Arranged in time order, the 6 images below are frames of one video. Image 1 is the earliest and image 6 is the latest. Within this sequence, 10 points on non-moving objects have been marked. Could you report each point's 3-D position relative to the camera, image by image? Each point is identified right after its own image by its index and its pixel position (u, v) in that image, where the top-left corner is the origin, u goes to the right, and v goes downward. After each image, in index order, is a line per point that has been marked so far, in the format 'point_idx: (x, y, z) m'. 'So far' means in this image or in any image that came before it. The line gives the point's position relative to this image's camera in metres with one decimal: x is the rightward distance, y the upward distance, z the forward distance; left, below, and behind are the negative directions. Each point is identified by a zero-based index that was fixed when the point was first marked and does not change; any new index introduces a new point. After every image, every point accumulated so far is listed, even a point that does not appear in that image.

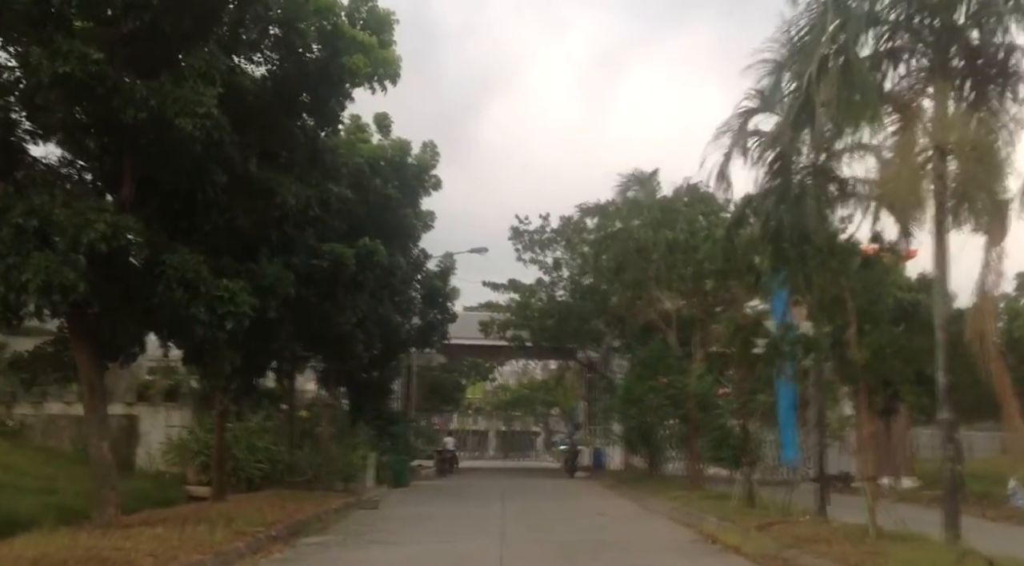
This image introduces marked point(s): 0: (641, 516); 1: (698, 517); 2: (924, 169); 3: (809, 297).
0: (+2.6, -4.7, +16.4) m
1: (+3.5, -4.3, +15.2) m
2: (+4.4, +1.2, +8.9) m
3: (+4.1, -0.2, +11.4) m
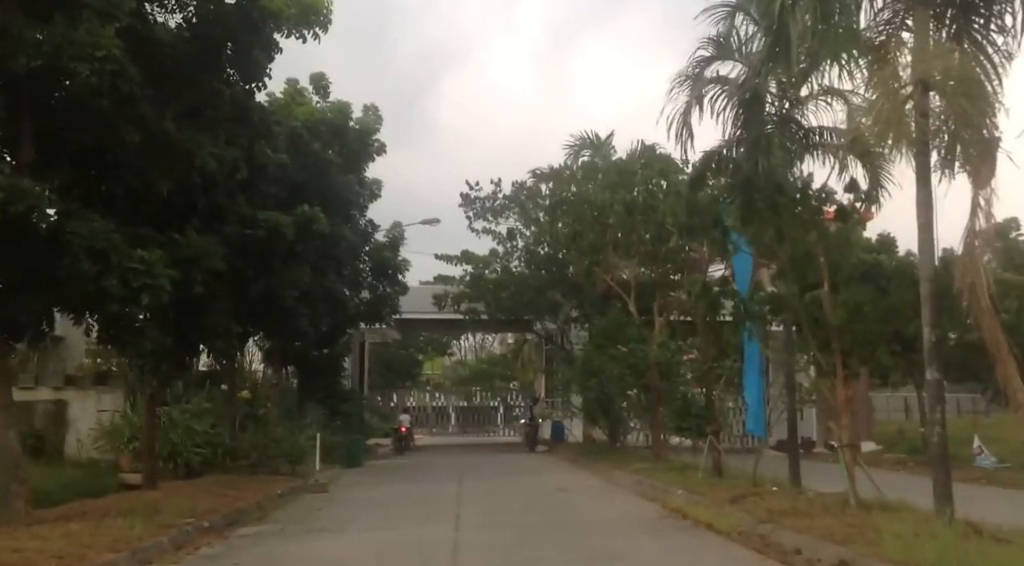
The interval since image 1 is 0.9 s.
0: (+1.8, -4.0, +15.7) m
1: (+2.7, -3.7, +14.5) m
2: (+3.9, +1.7, +8.1) m
3: (+3.5, +0.4, +10.6) m
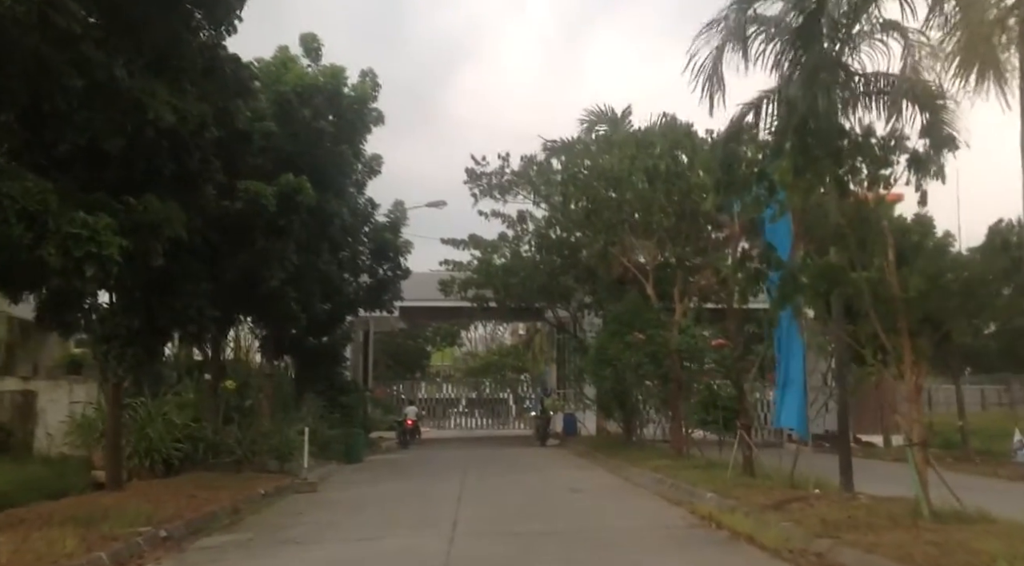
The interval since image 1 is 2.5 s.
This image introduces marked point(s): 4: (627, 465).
0: (+1.9, -3.6, +14.1) m
1: (+2.8, -3.3, +12.9) m
2: (+3.9, +2.1, +6.4) m
3: (+3.5, +0.7, +8.9) m
4: (+2.6, -4.2, +18.8) m
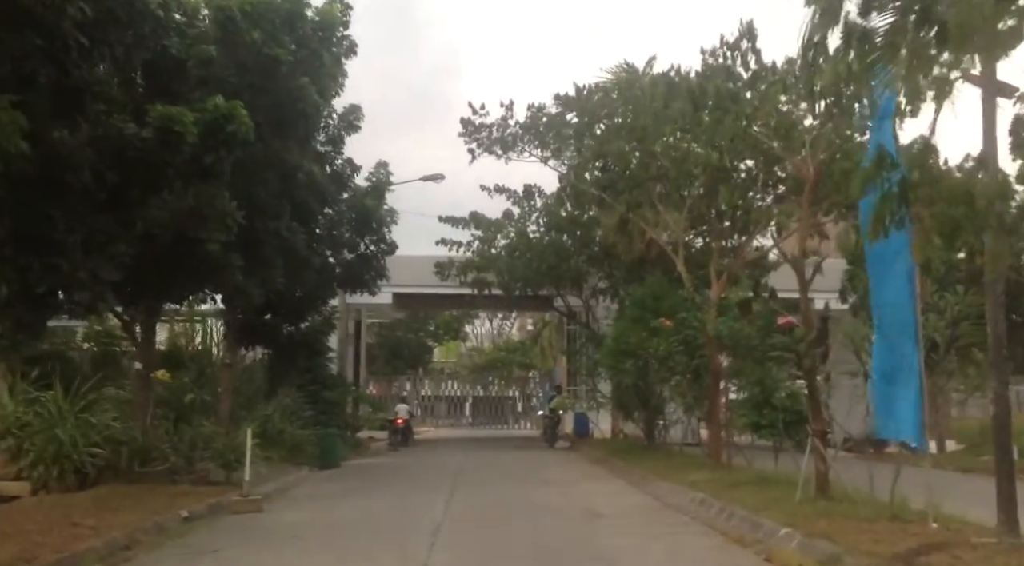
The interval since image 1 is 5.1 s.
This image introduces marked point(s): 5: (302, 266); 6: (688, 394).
0: (+1.9, -3.1, +10.6) m
1: (+2.7, -2.8, +9.4) m
2: (+3.8, +2.6, +2.9) m
3: (+3.4, +1.2, +5.4) m
4: (+2.6, -3.6, +15.4) m
5: (-4.6, +0.3, +18.1) m
6: (+3.7, -2.3, +17.3) m
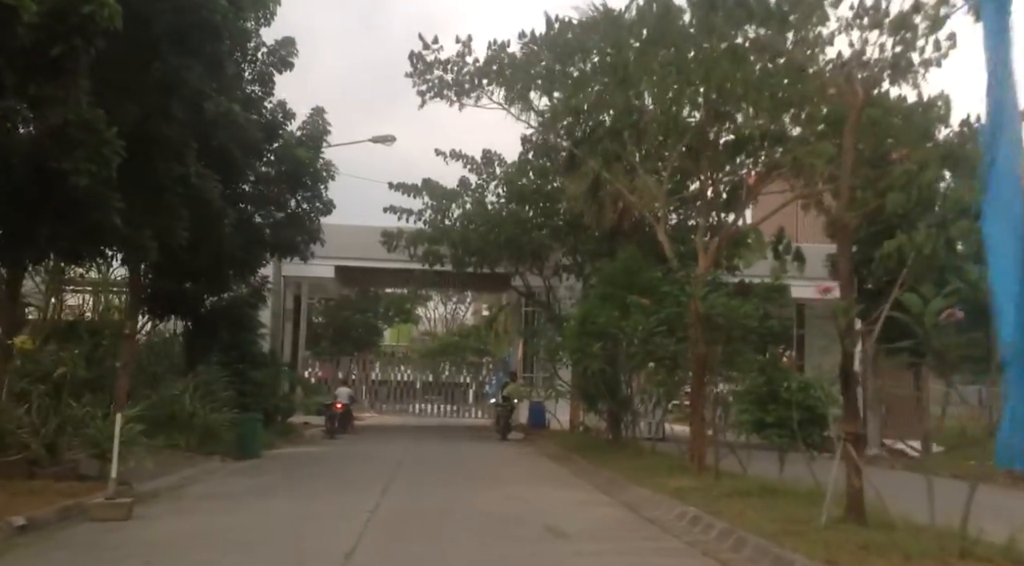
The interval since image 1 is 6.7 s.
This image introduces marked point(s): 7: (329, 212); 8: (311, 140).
0: (+1.3, -2.6, +8.2) m
1: (+2.2, -2.3, +7.0) m
2: (+3.8, +2.8, +0.5) m
3: (+3.3, +1.6, +3.0) m
4: (+1.8, -3.1, +13.0) m
5: (-5.4, +1.1, +15.2) m
6: (+2.8, -1.8, +15.0) m
7: (-4.2, +1.6, +18.9) m
8: (-4.4, +3.1, +18.4) m
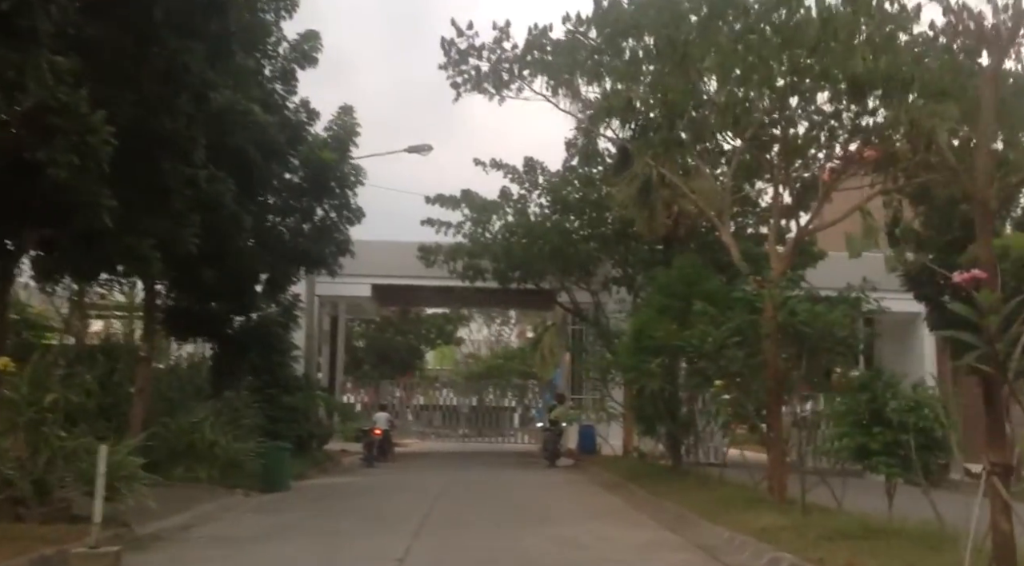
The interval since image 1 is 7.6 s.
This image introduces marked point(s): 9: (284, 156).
0: (+1.7, -2.5, +6.5) m
1: (+2.6, -2.2, +5.3) m
2: (+3.7, +3.1, -1.2) m
3: (+3.4, +1.8, +1.4) m
4: (+2.5, -3.2, +11.2) m
5: (-4.6, +0.9, +14.0) m
6: (+3.6, -1.9, +13.2) m
7: (-3.2, +1.3, +17.6) m
8: (-3.5, +2.8, +17.1) m
9: (-4.2, +2.3, +15.1) m
